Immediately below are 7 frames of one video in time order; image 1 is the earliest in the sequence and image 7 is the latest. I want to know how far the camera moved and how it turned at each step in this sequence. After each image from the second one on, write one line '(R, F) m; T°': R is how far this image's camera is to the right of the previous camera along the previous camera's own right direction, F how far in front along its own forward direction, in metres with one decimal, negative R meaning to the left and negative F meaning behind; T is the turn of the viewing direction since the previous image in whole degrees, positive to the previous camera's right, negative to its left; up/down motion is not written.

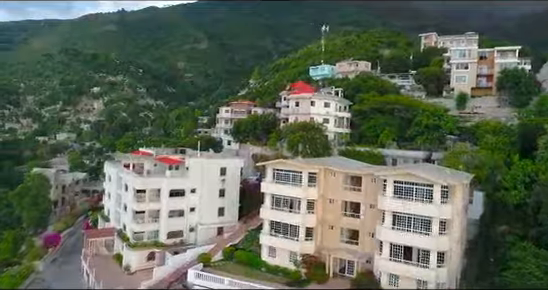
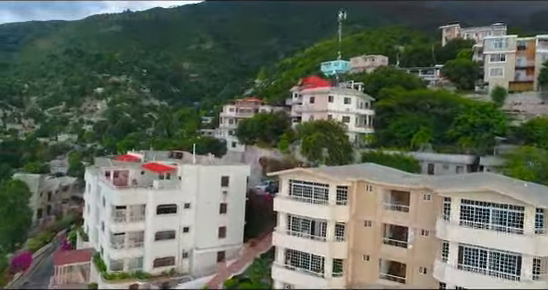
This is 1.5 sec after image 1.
(-0.7, +7.7) m; -1°
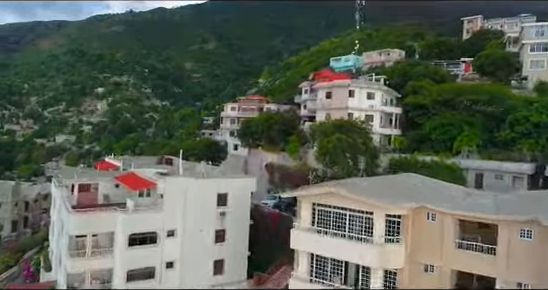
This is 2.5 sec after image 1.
(-0.6, +7.5) m; 0°
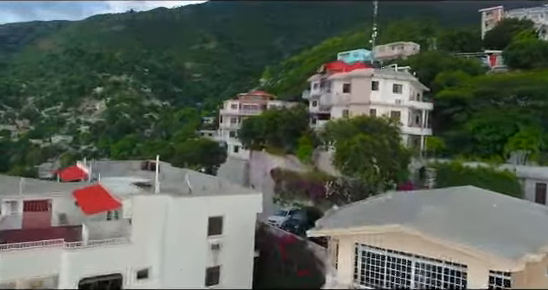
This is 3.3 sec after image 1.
(-0.5, +6.4) m; 0°
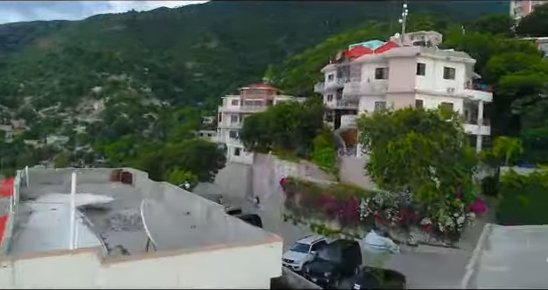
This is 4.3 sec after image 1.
(-0.7, +7.9) m; 0°
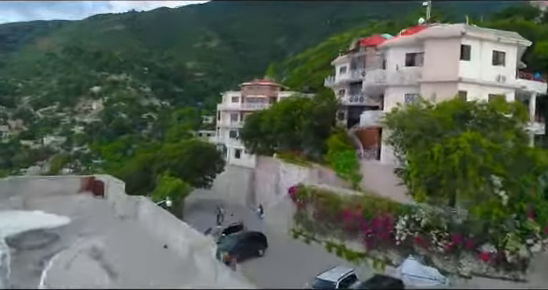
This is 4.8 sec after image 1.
(-0.4, +4.6) m; 0°
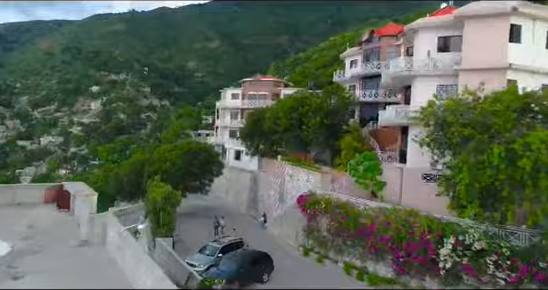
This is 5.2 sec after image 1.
(-0.3, +3.5) m; 0°
